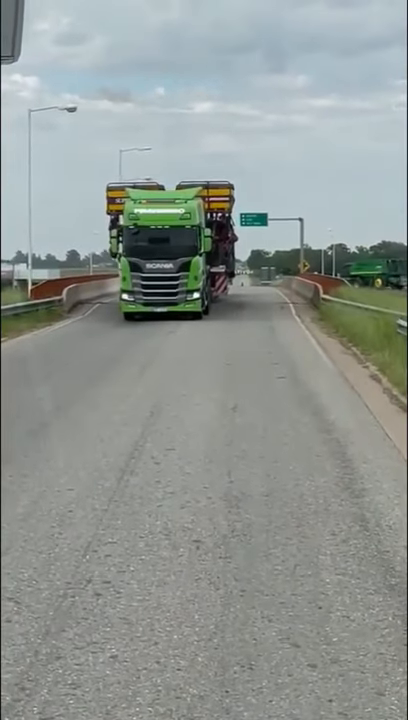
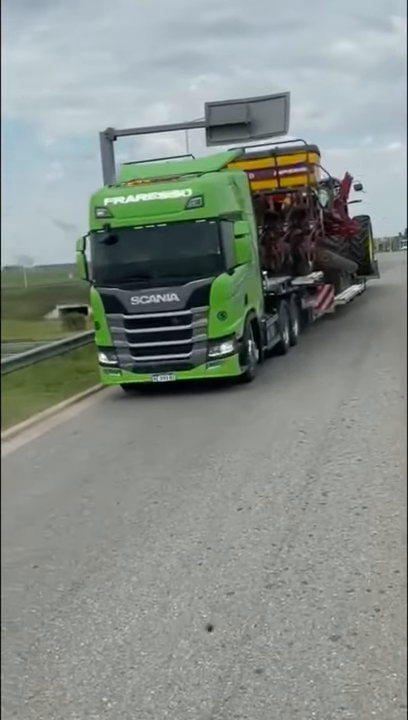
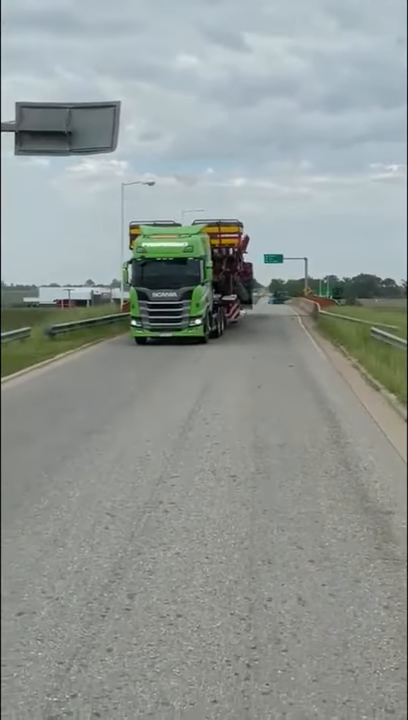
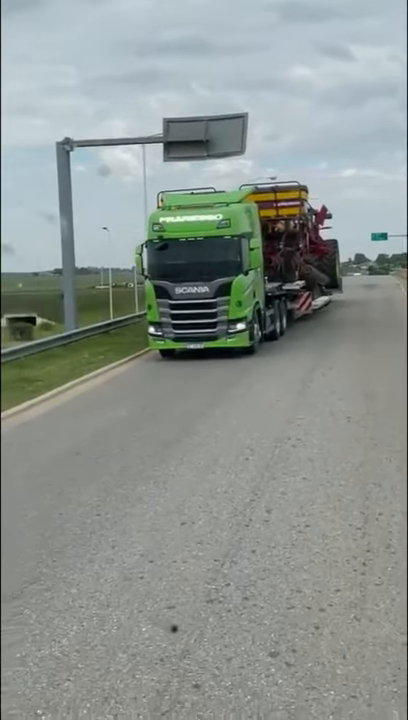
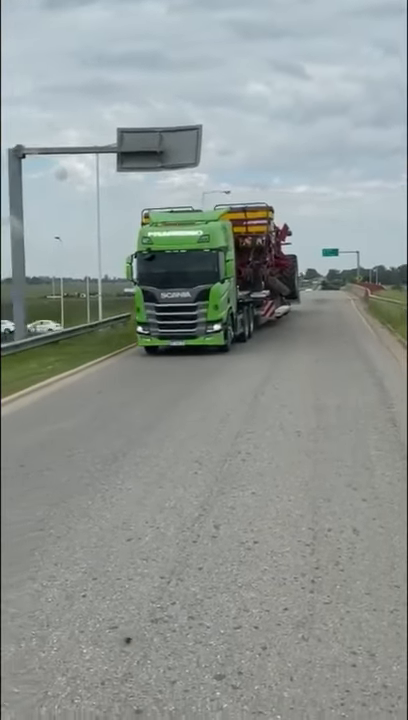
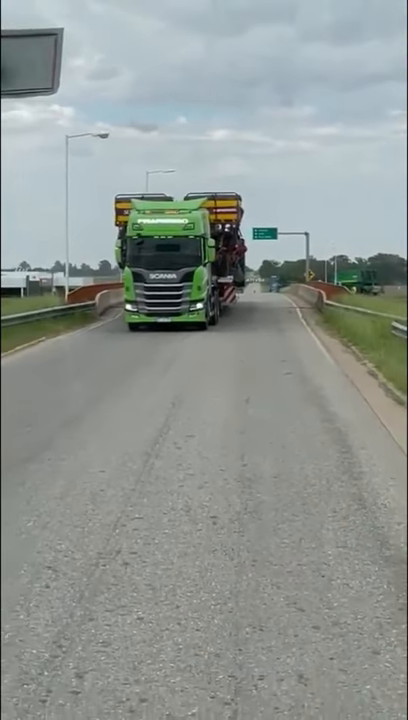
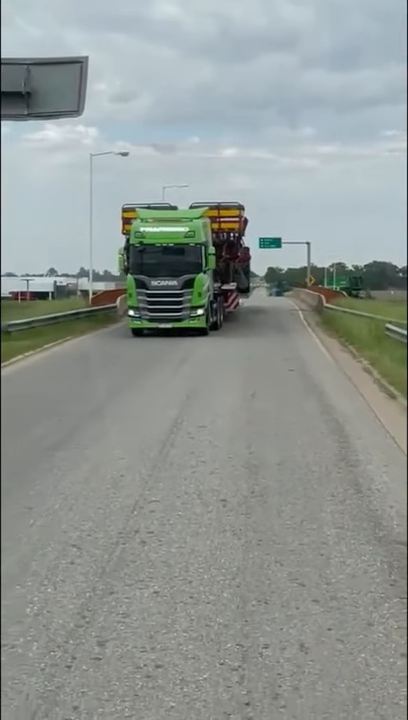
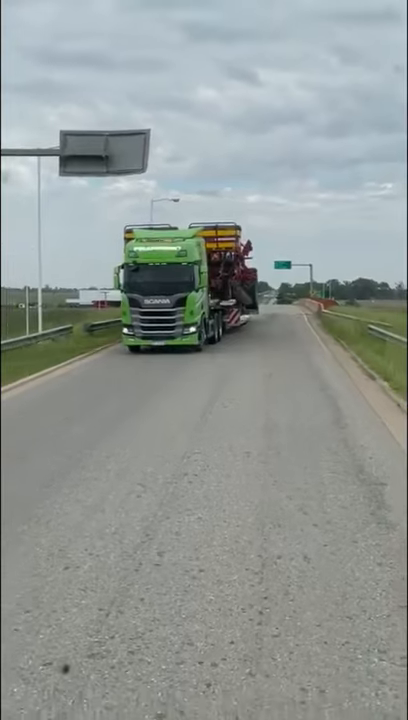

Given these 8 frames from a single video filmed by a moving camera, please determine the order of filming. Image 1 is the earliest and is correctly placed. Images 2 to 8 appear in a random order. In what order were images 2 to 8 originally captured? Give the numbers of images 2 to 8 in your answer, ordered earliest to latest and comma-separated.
6, 7, 3, 8, 5, 4, 2
